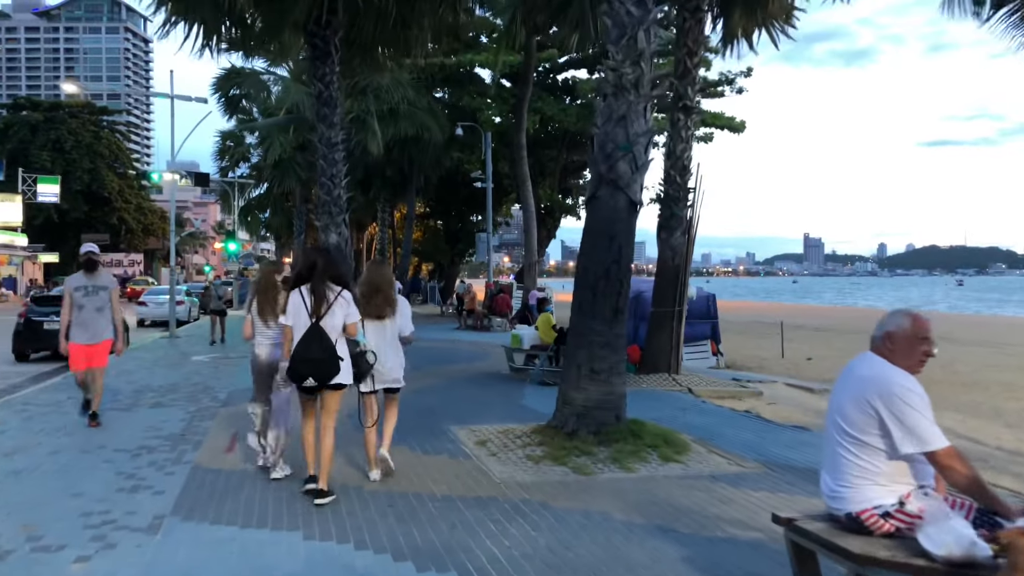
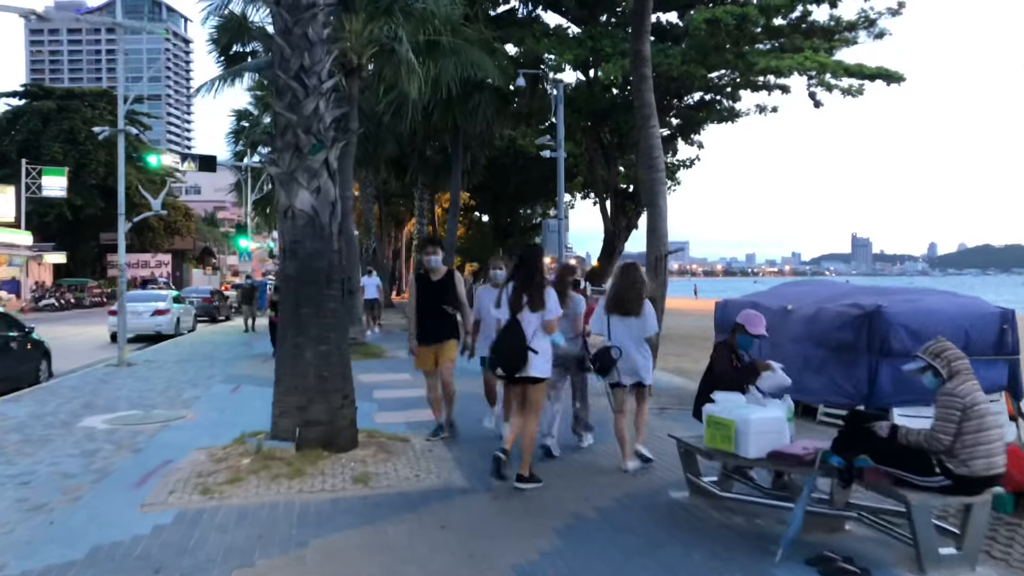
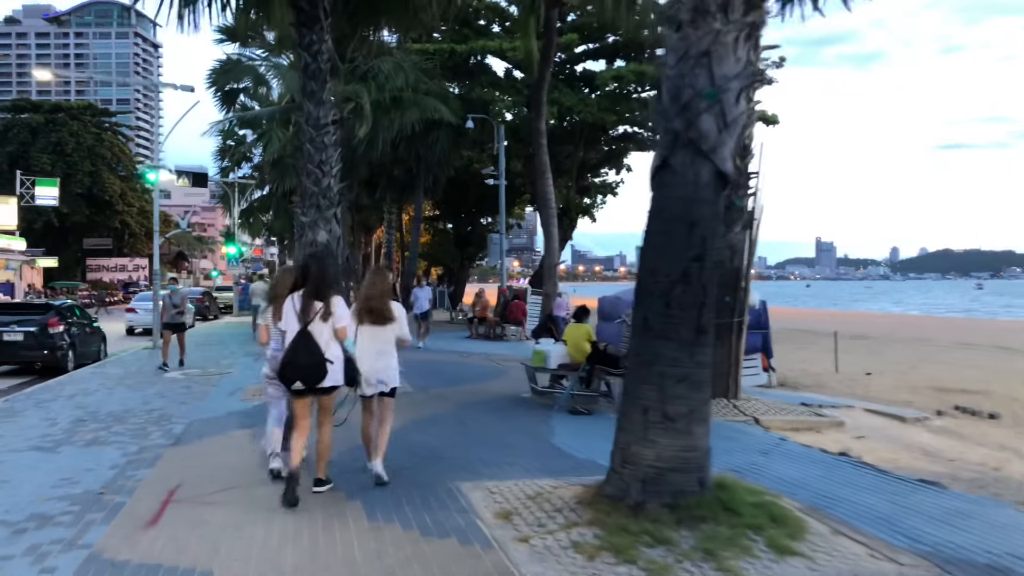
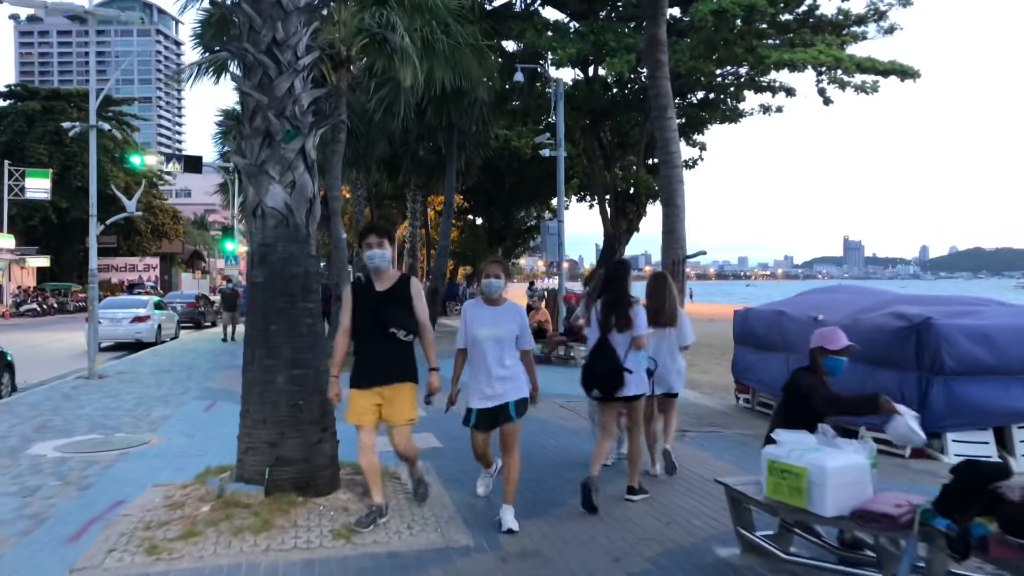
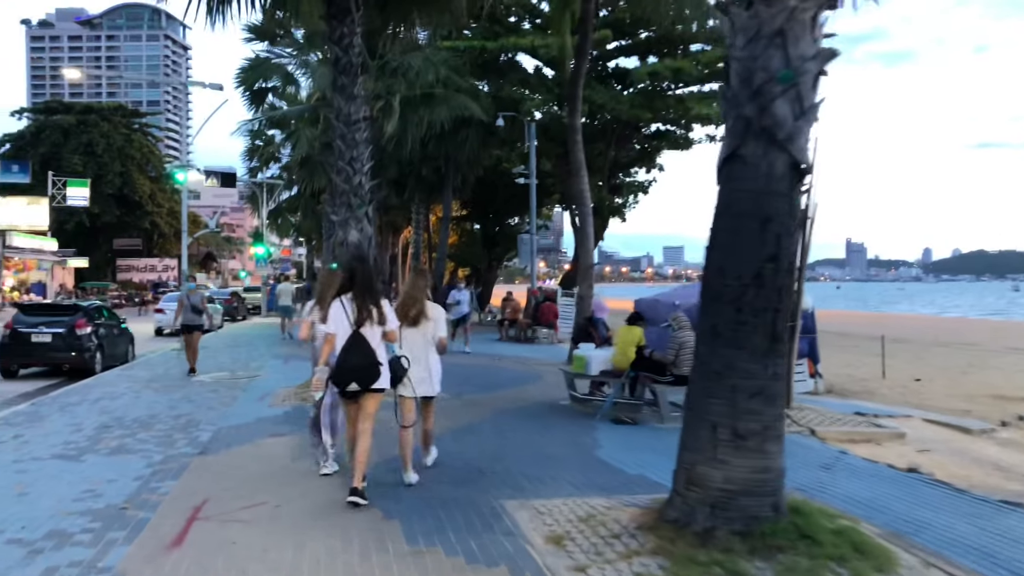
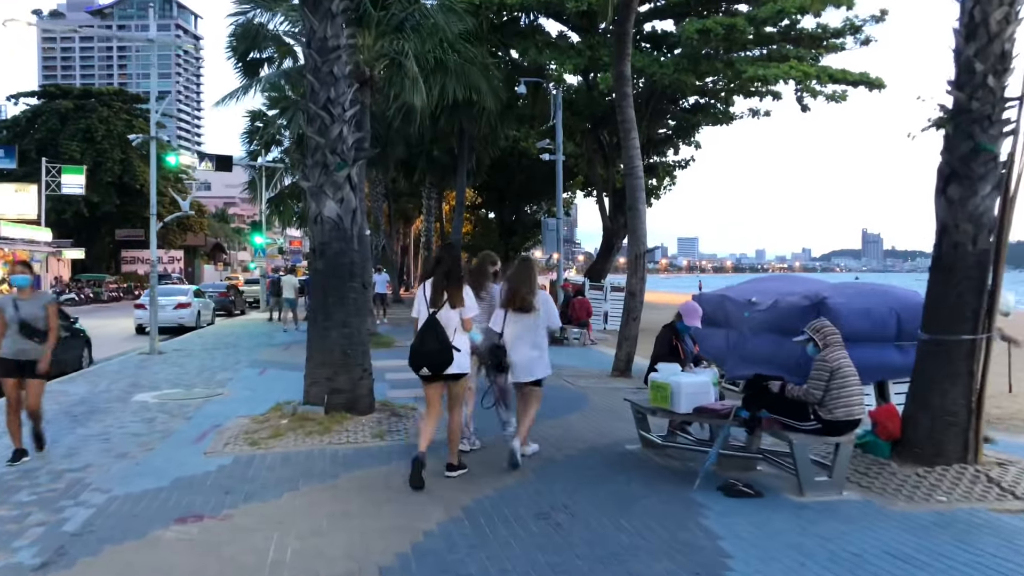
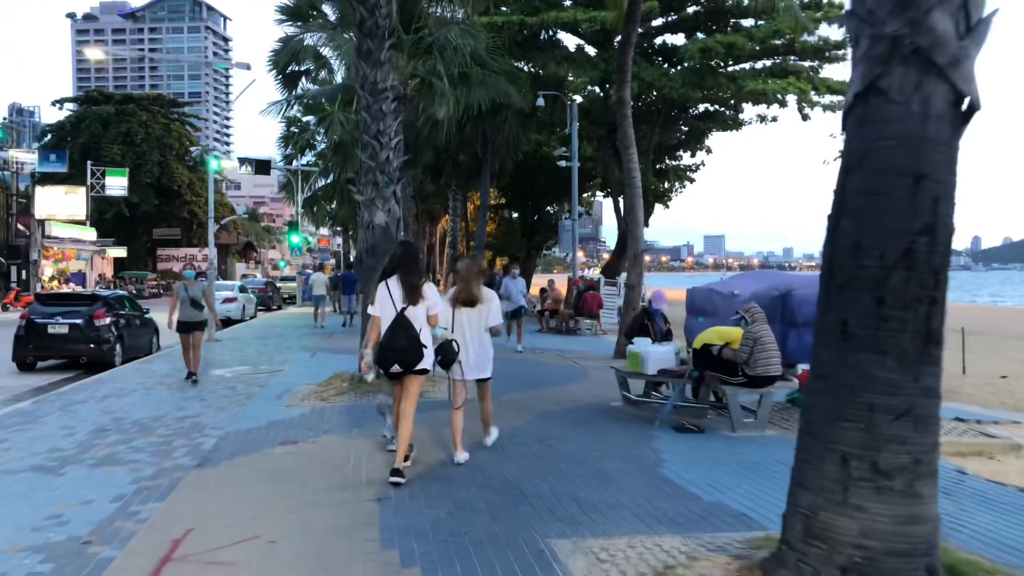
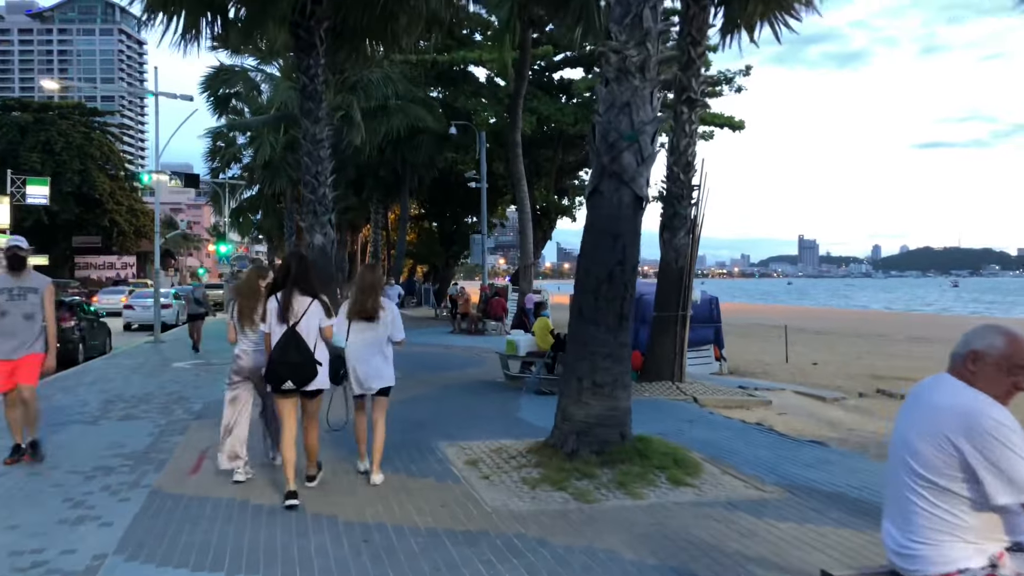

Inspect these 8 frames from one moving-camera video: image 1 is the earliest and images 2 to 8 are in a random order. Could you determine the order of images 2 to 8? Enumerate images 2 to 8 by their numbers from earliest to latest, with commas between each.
8, 3, 5, 7, 6, 2, 4
